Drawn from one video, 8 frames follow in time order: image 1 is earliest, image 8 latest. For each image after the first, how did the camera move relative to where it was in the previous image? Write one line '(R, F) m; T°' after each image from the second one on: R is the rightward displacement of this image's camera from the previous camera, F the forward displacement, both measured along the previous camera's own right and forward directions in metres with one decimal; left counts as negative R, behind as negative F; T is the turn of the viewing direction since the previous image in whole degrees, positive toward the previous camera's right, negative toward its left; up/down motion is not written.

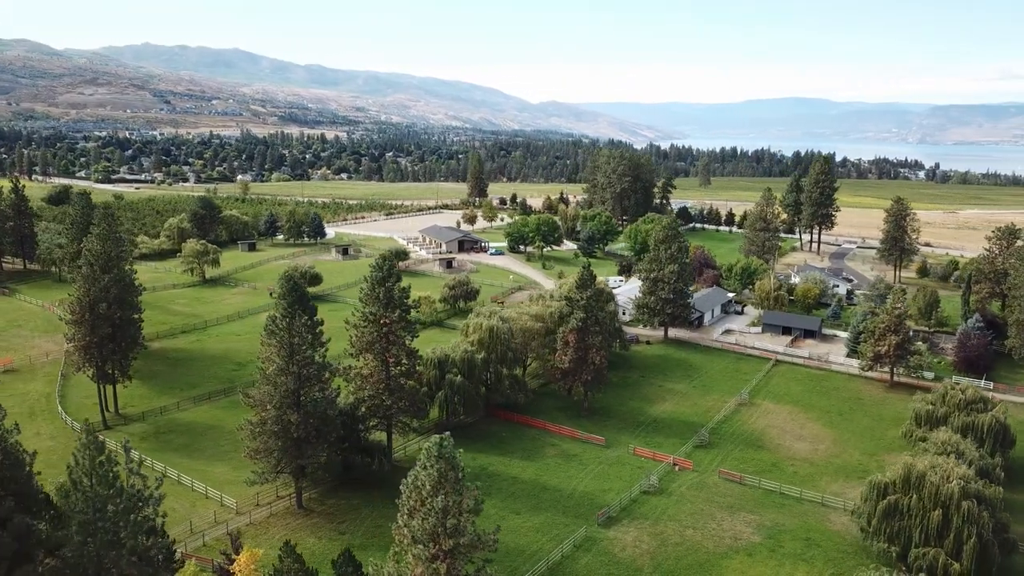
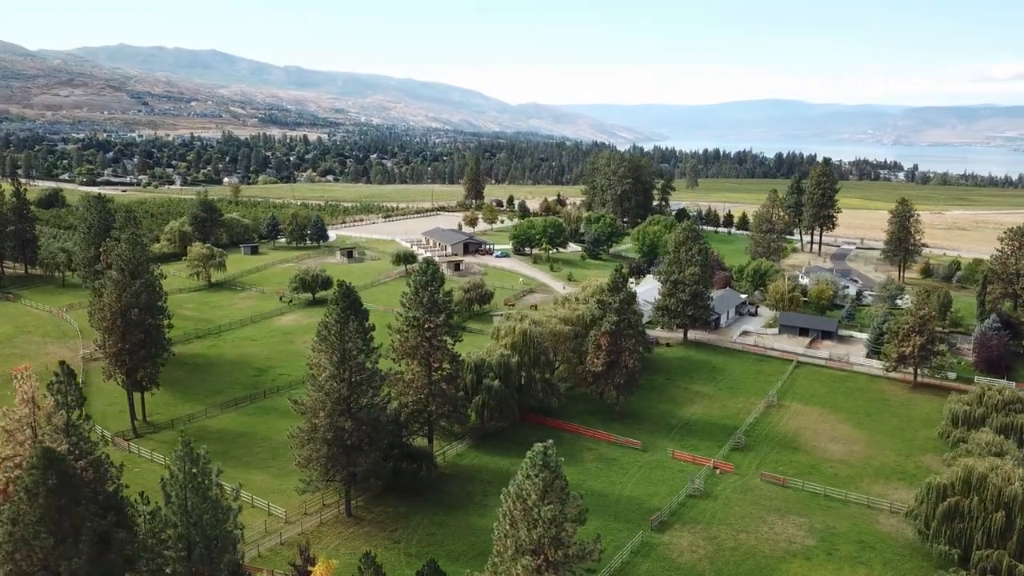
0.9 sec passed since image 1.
(-2.9, +0.4) m; +1°
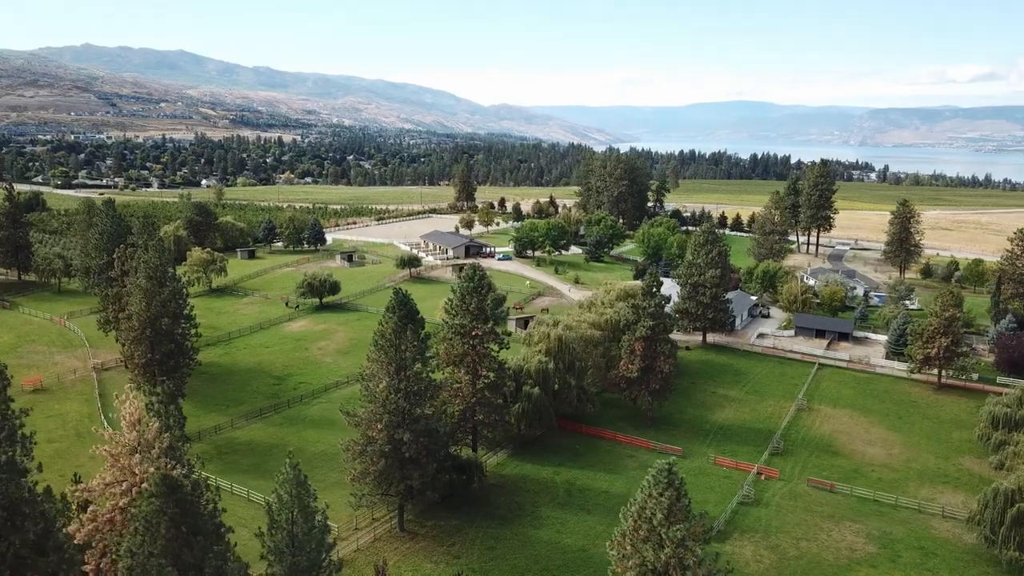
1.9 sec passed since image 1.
(-3.3, +0.8) m; +2°
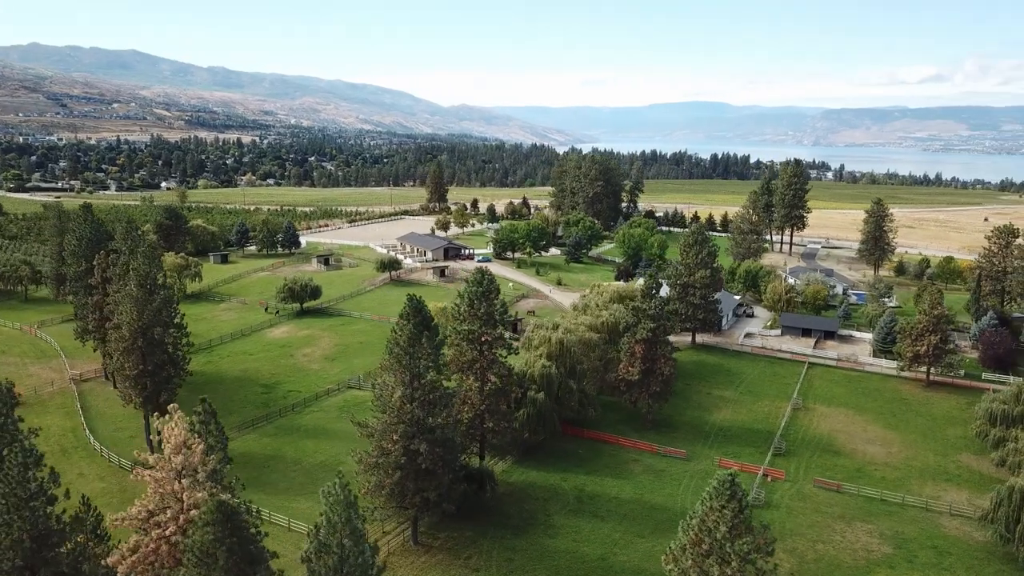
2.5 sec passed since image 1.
(-2.0, +0.7) m; +3°
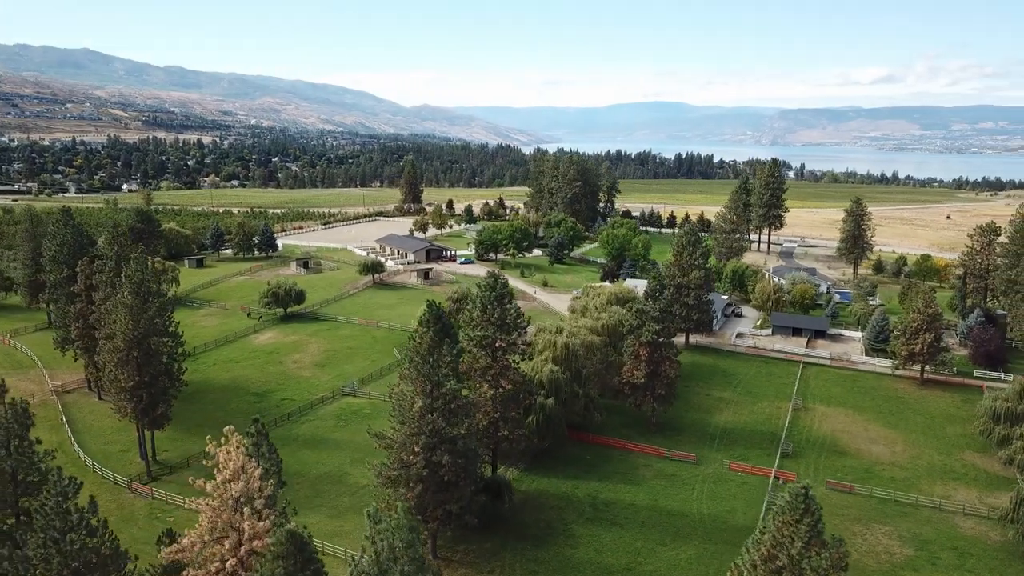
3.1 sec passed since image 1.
(-2.1, +0.9) m; +3°
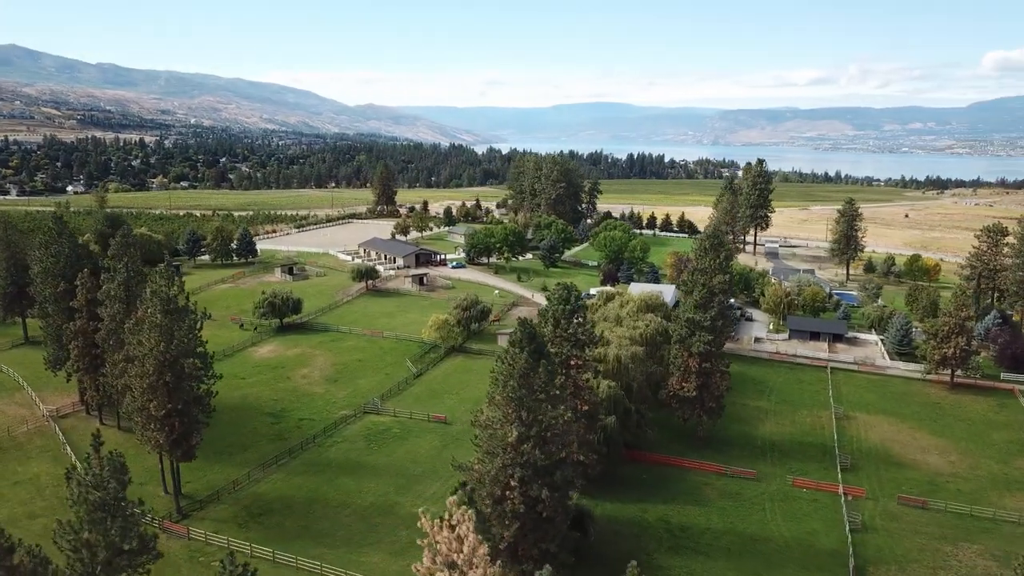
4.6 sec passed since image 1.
(-4.9, +2.8) m; +4°
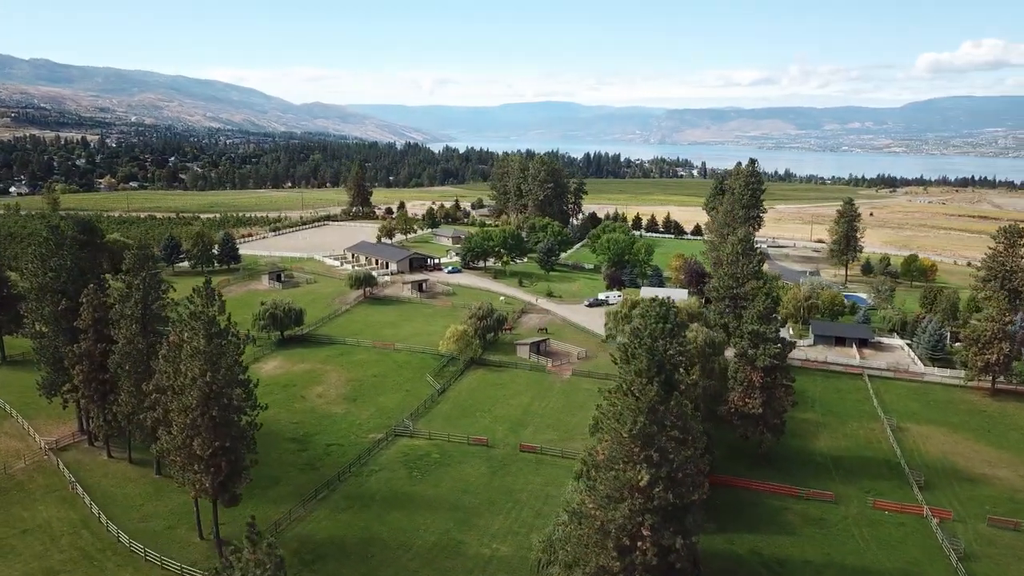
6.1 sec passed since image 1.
(-4.9, +3.4) m; +3°
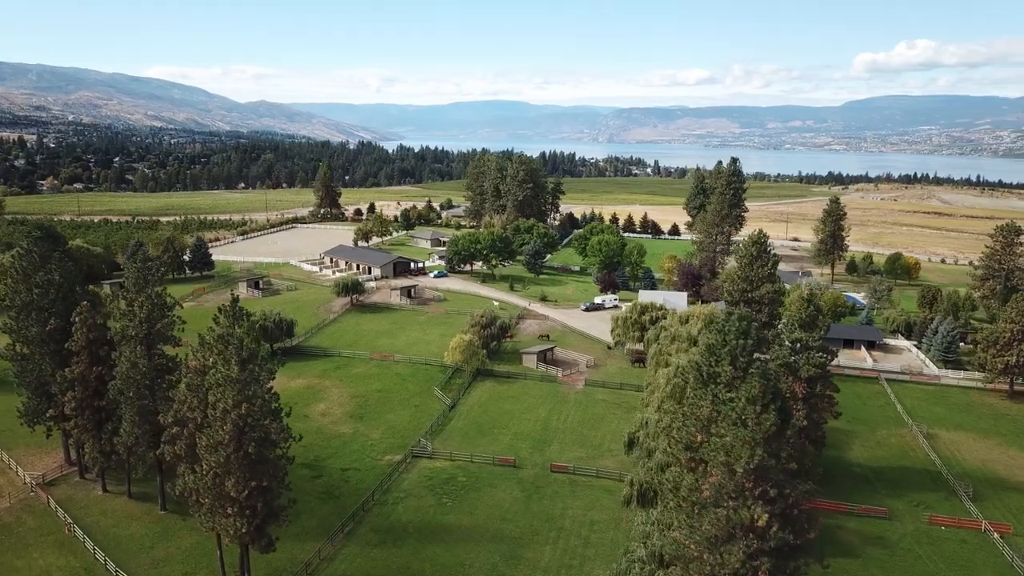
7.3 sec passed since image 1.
(-3.7, +2.7) m; +3°
